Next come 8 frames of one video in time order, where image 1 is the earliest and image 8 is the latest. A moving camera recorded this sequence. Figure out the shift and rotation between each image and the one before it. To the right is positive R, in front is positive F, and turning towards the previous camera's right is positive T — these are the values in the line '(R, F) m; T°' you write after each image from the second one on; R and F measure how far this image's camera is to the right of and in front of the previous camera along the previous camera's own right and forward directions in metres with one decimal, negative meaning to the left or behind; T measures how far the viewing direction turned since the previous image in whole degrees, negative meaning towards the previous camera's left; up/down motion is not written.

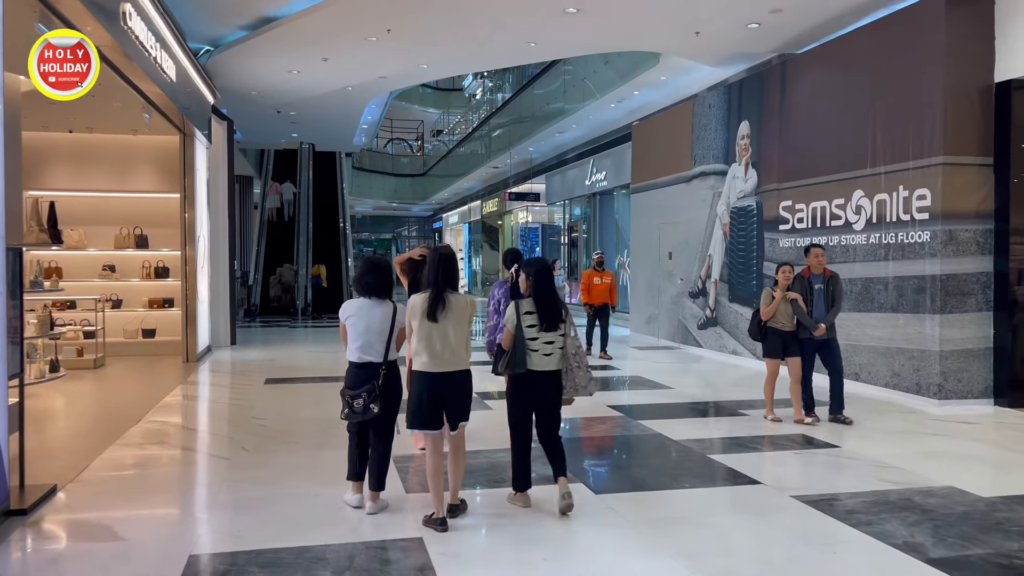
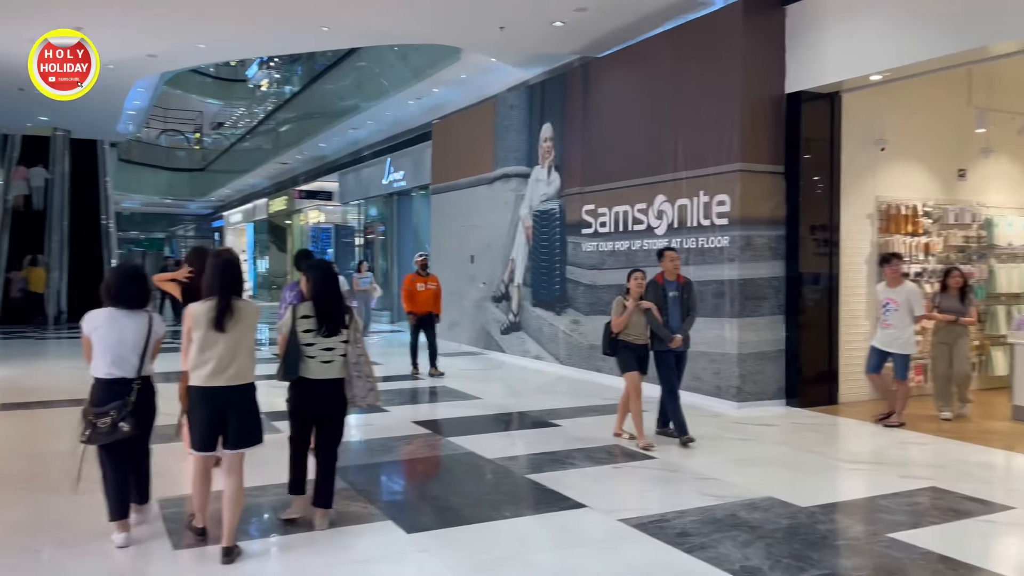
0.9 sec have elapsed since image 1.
(0.0, +0.6) m; +14°
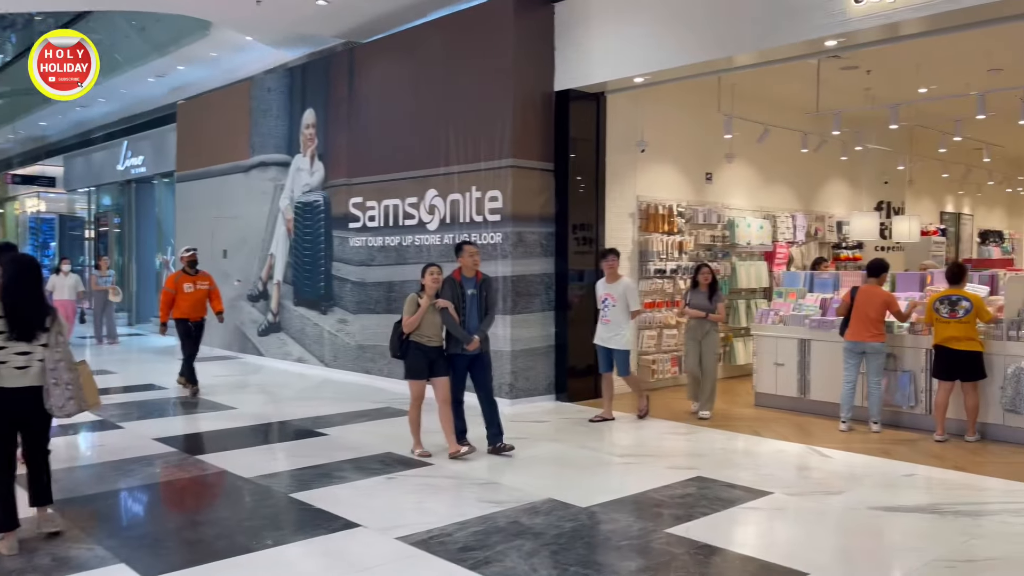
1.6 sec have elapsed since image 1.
(0.0, +0.4) m; +17°
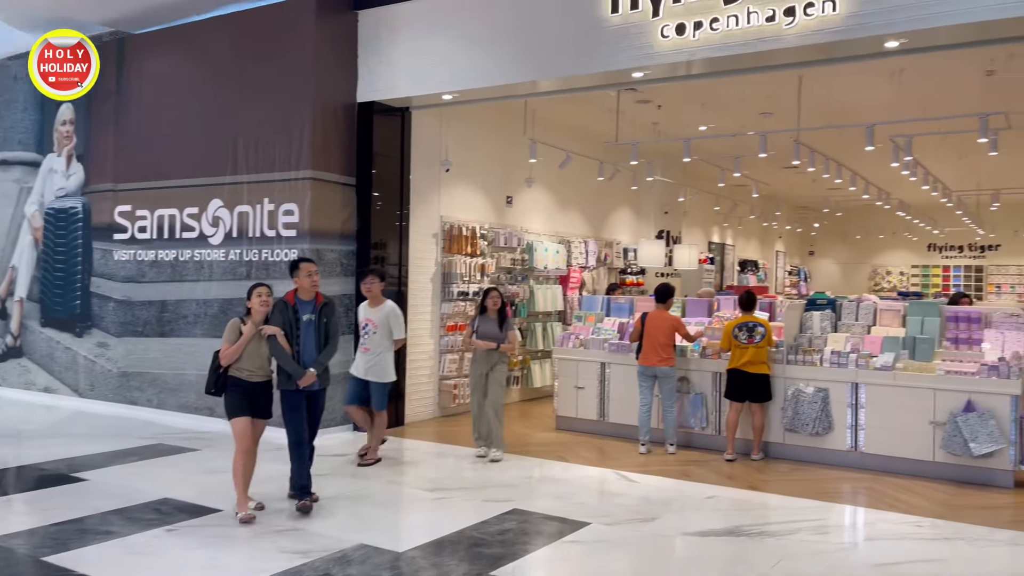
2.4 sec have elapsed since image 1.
(-0.2, +0.3) m; +15°
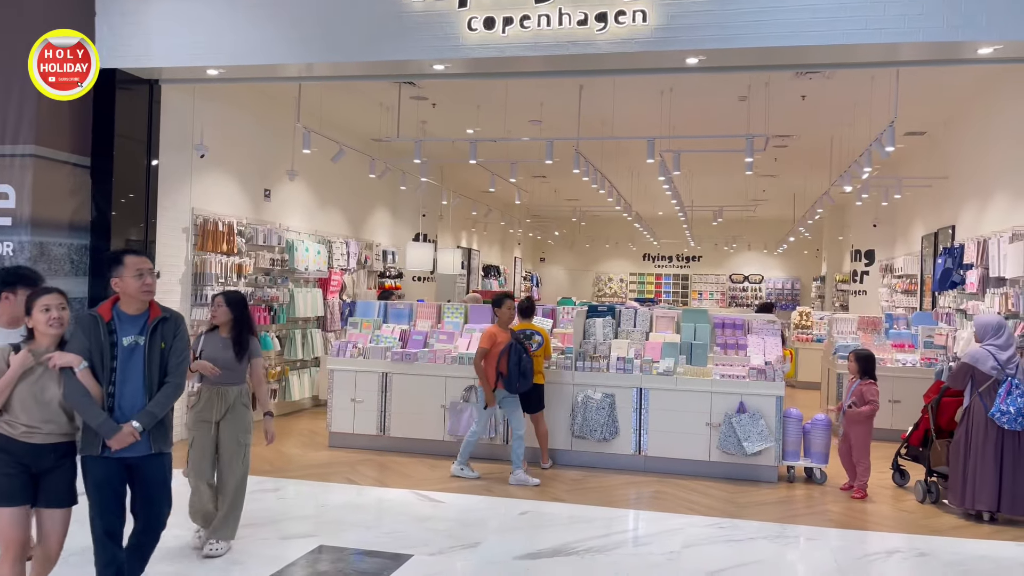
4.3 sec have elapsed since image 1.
(-0.5, +0.5) m; +20°
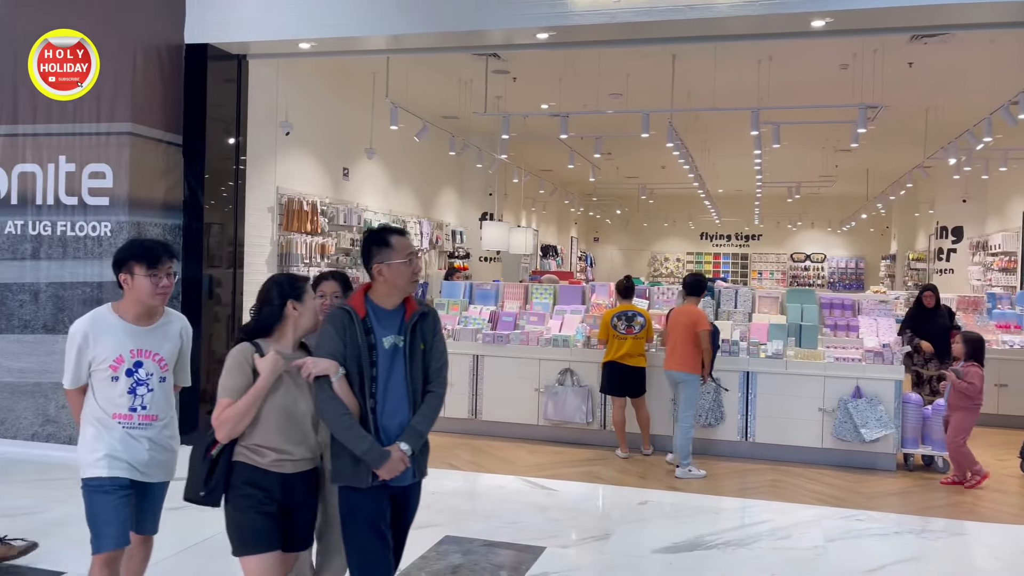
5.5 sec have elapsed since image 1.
(-0.5, +0.2) m; -2°
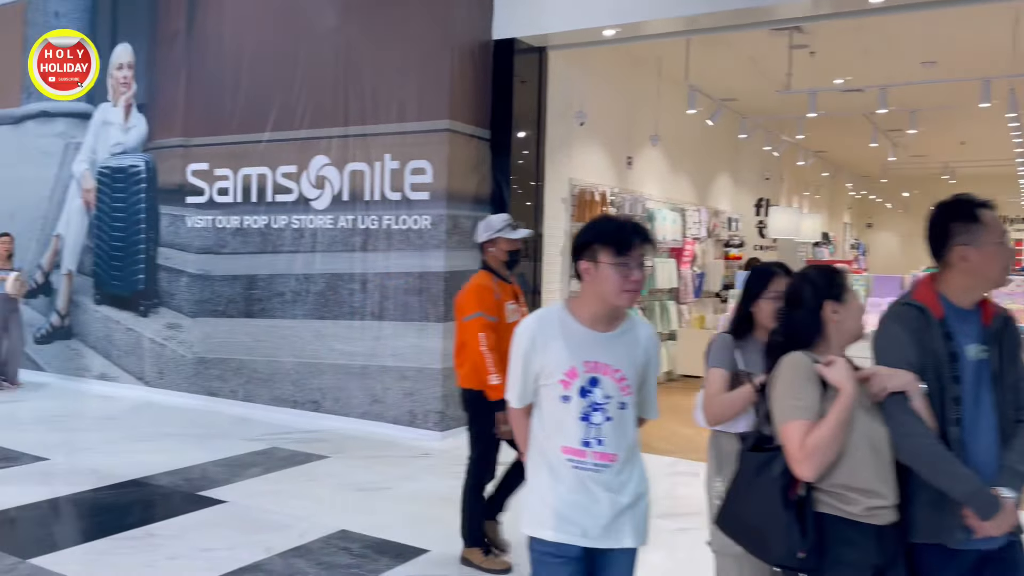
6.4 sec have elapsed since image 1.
(-0.5, +0.1) m; -16°
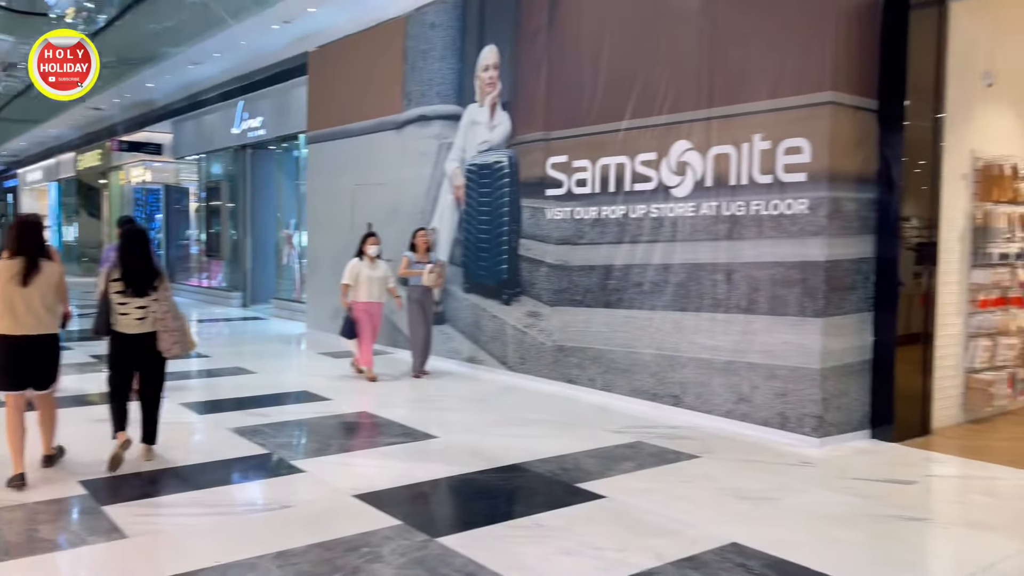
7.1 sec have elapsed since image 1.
(-0.4, +0.2) m; -22°
